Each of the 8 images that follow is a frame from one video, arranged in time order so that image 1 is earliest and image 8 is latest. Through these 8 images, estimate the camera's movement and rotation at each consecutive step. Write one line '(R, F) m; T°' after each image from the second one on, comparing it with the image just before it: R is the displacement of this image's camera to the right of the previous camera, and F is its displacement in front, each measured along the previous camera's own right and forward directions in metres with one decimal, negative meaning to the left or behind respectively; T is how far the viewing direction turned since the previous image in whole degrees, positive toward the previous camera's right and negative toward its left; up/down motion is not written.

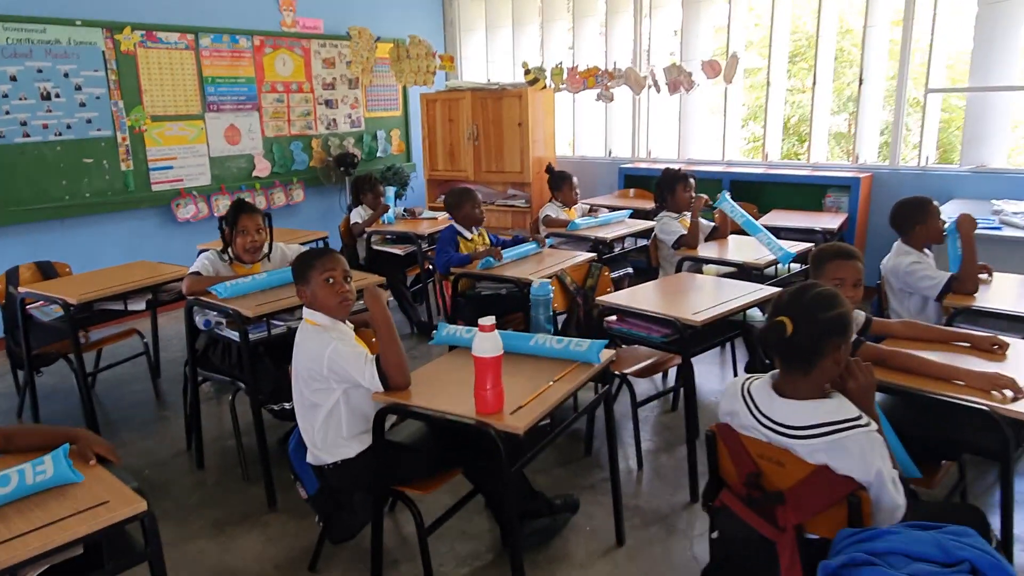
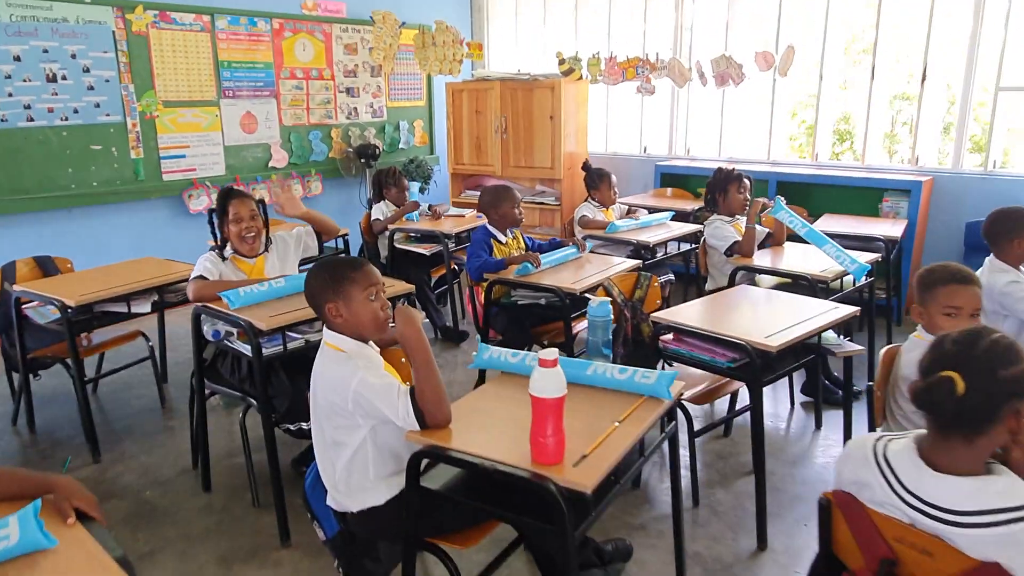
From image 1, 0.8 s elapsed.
(-0.1, +0.3) m; -1°
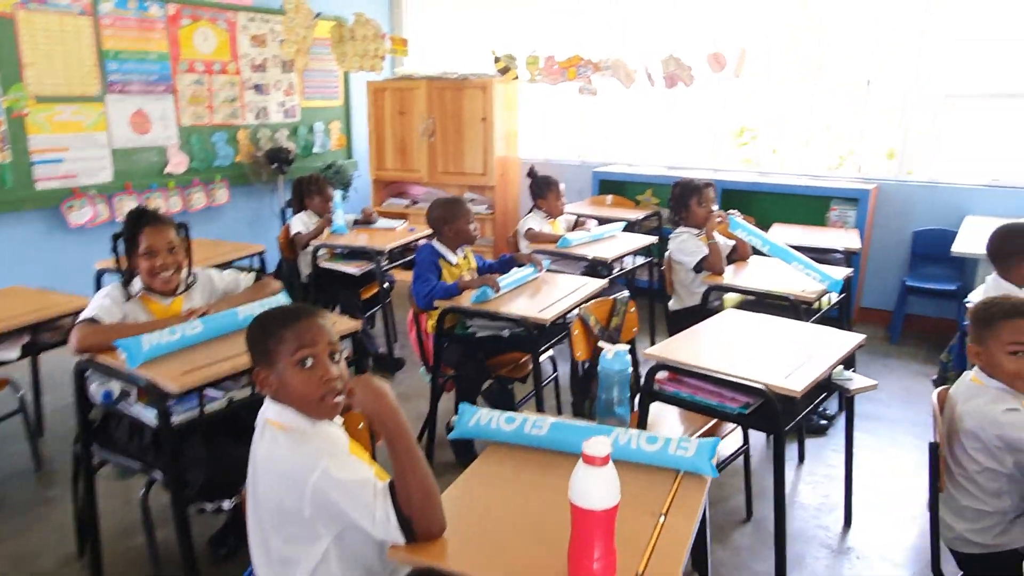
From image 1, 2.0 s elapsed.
(-0.2, +0.4) m; +7°
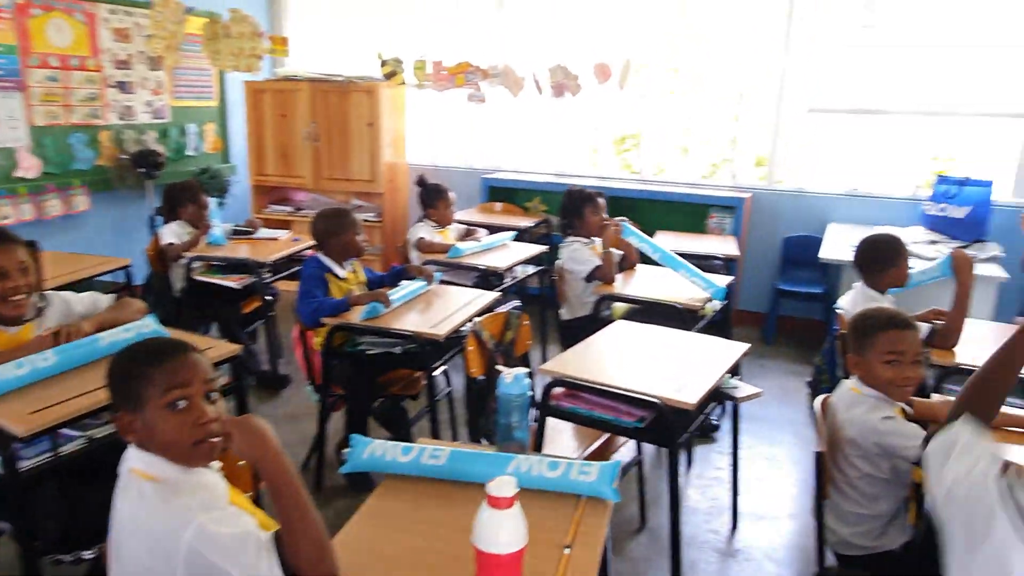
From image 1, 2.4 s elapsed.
(0.0, +0.1) m; +9°
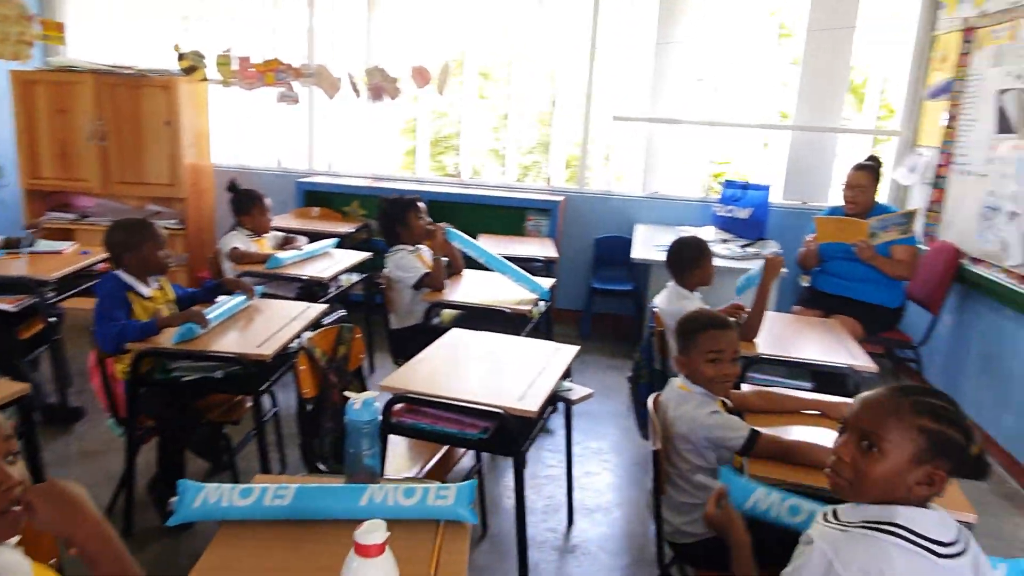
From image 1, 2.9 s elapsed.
(-0.1, 0.0) m; +14°
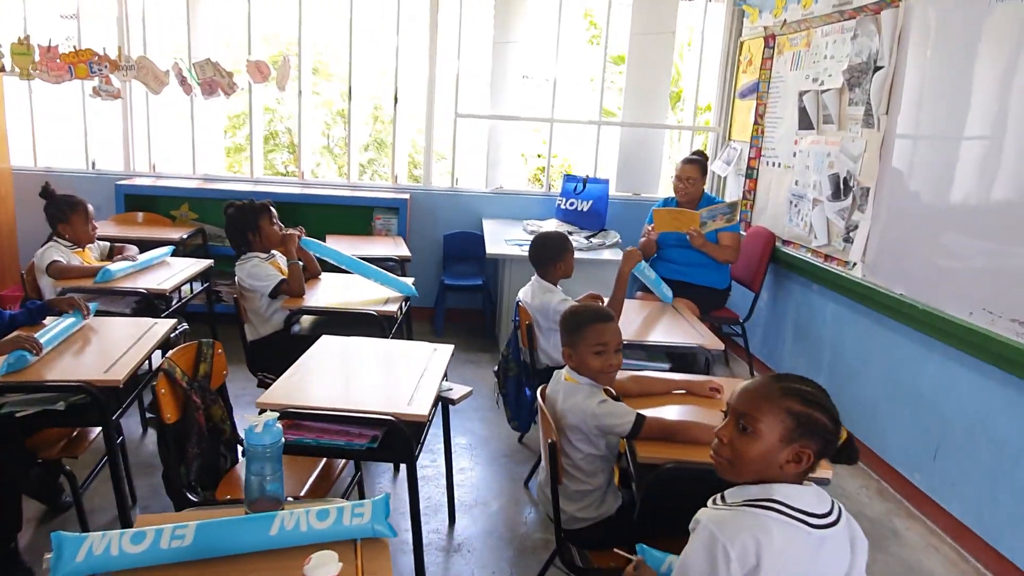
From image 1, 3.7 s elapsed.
(-0.1, 0.0) m; +13°
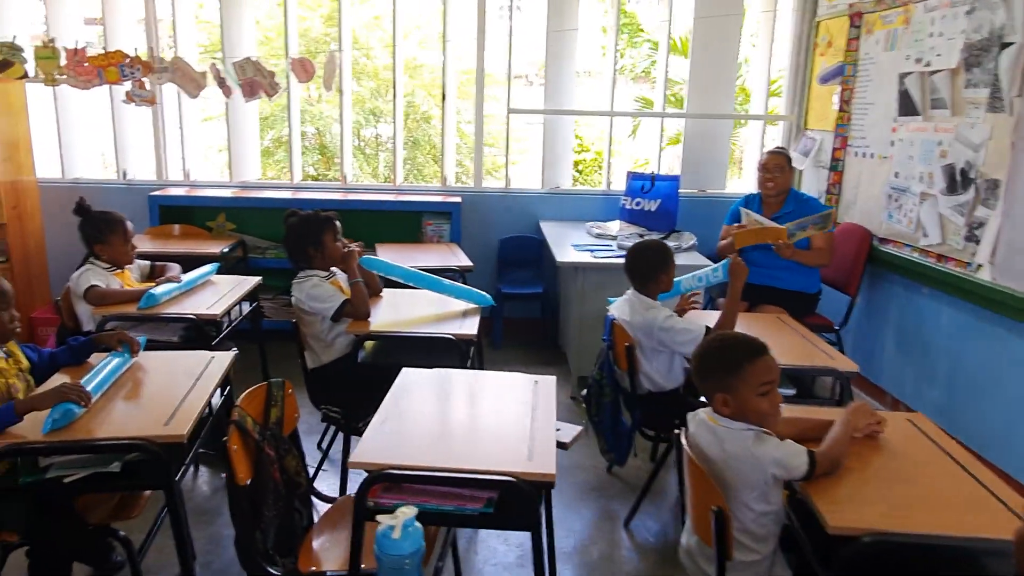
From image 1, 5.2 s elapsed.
(-0.3, +0.3) m; -1°
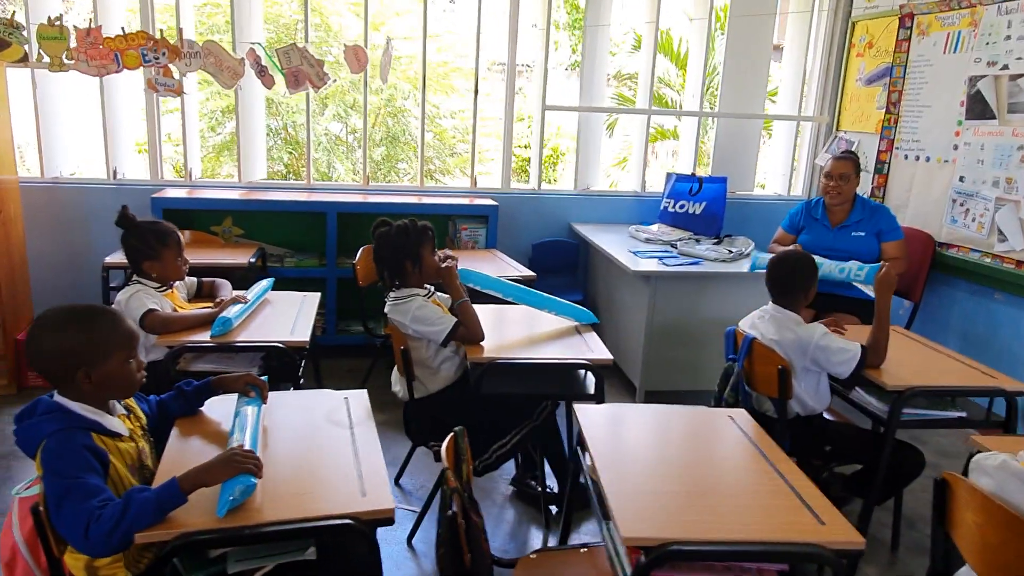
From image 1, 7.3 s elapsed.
(-0.7, +0.3) m; +7°
